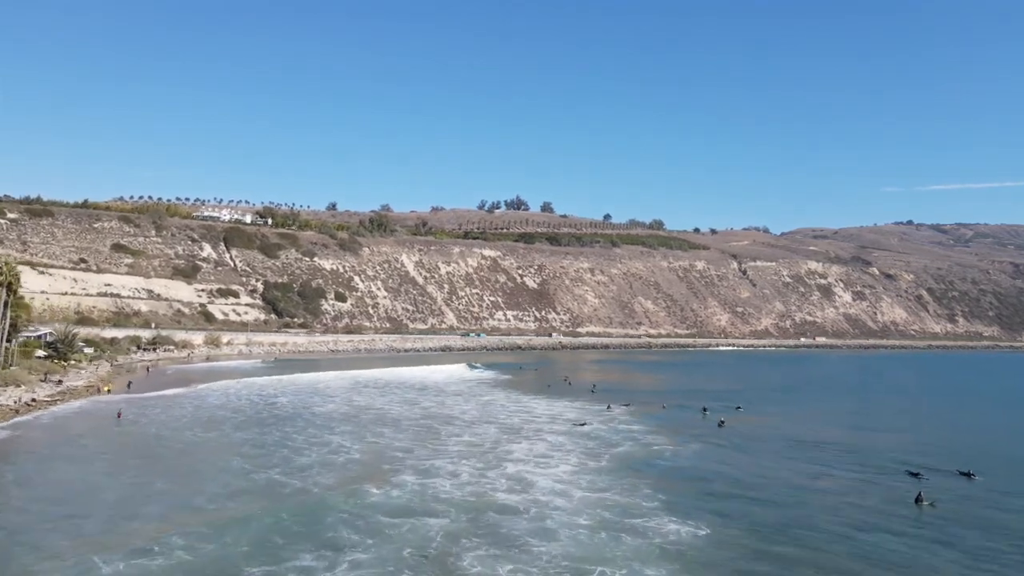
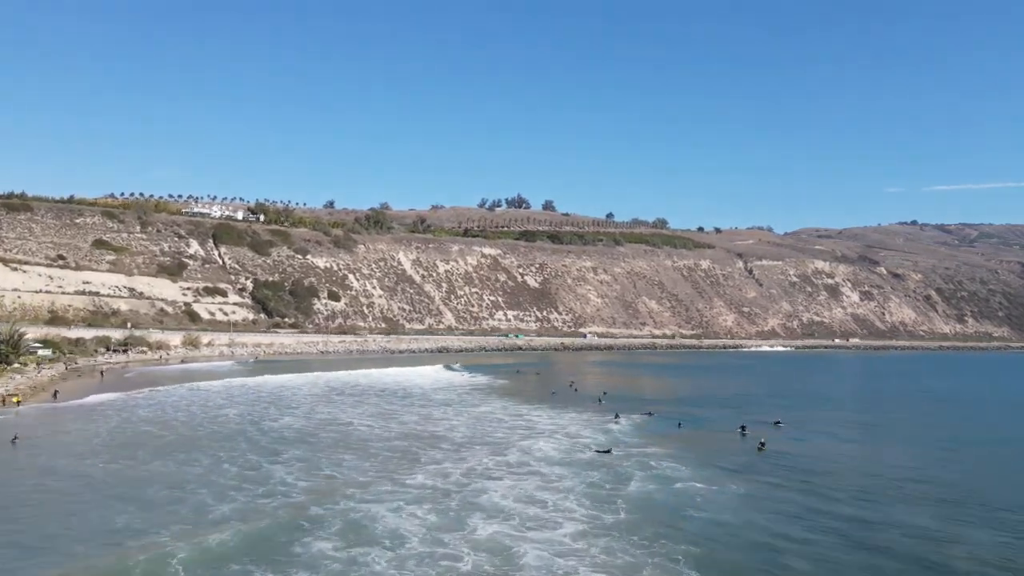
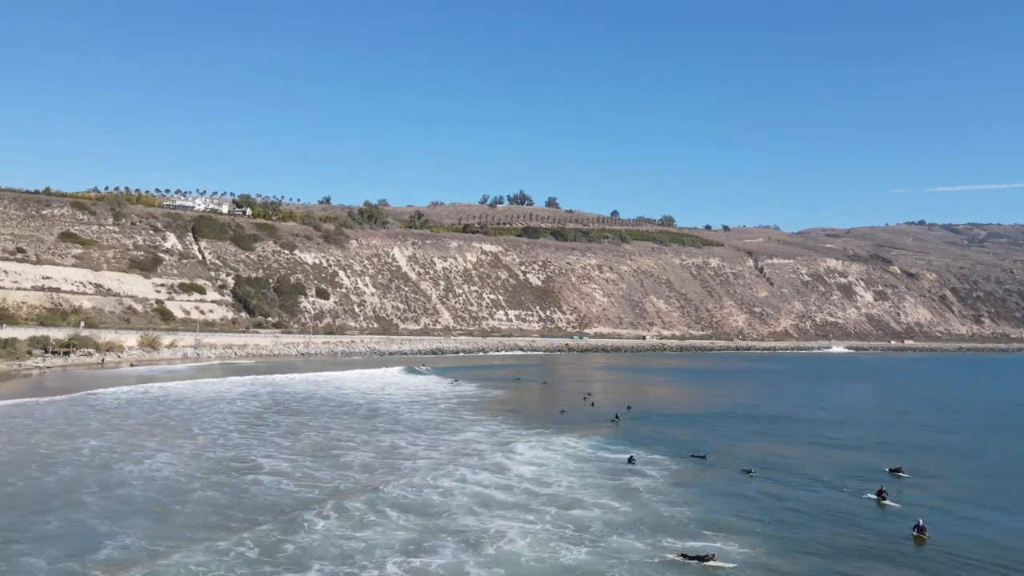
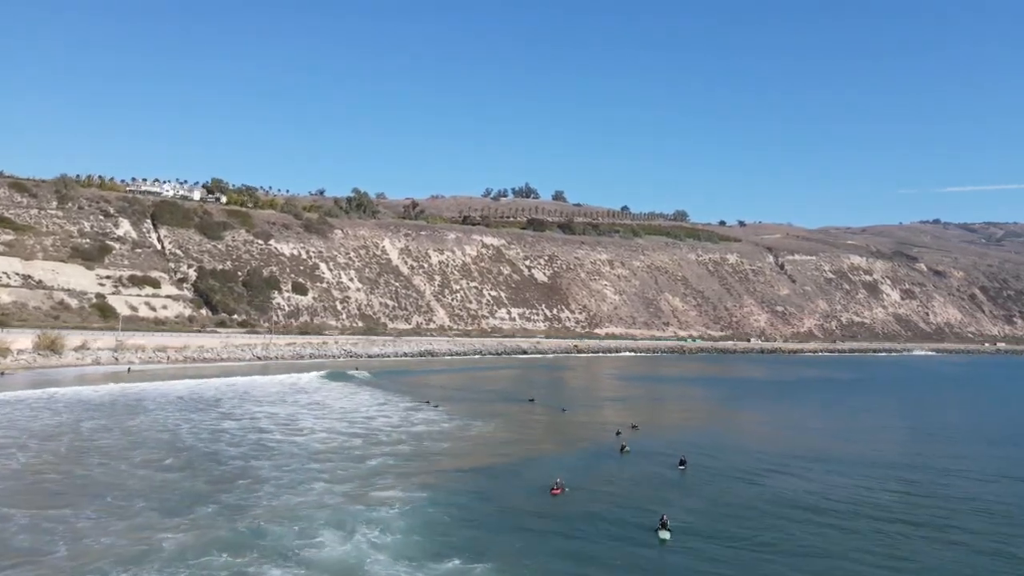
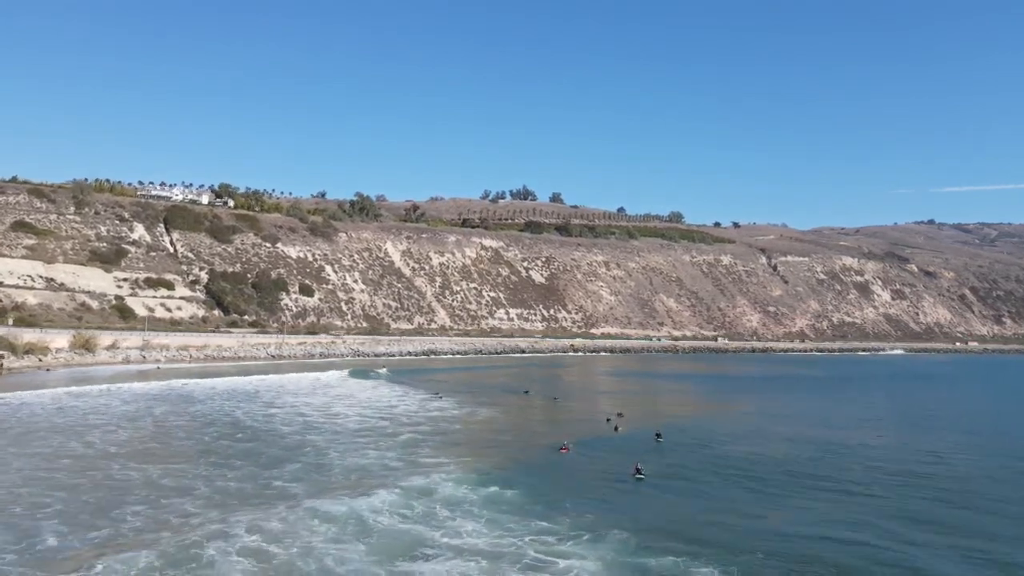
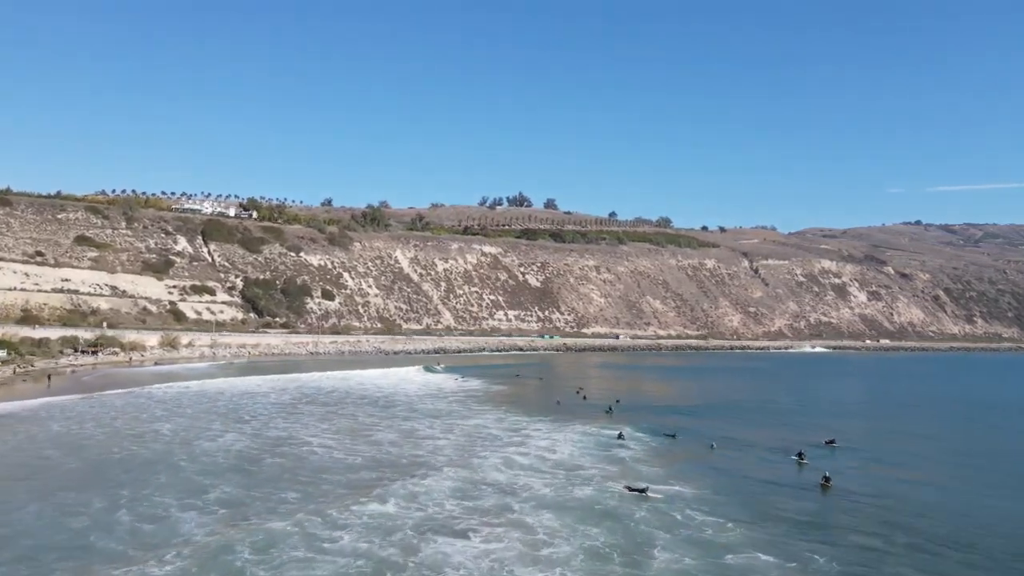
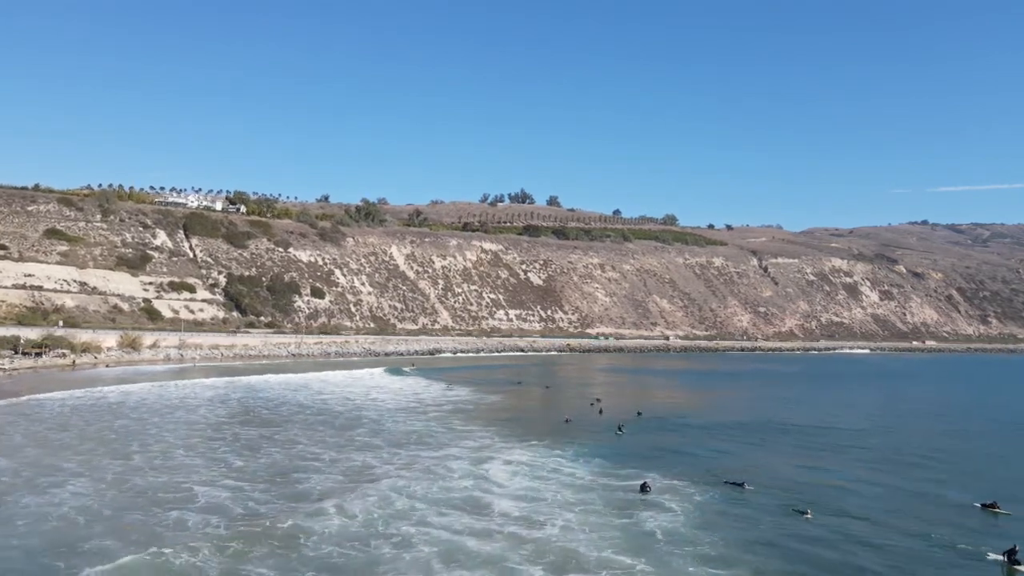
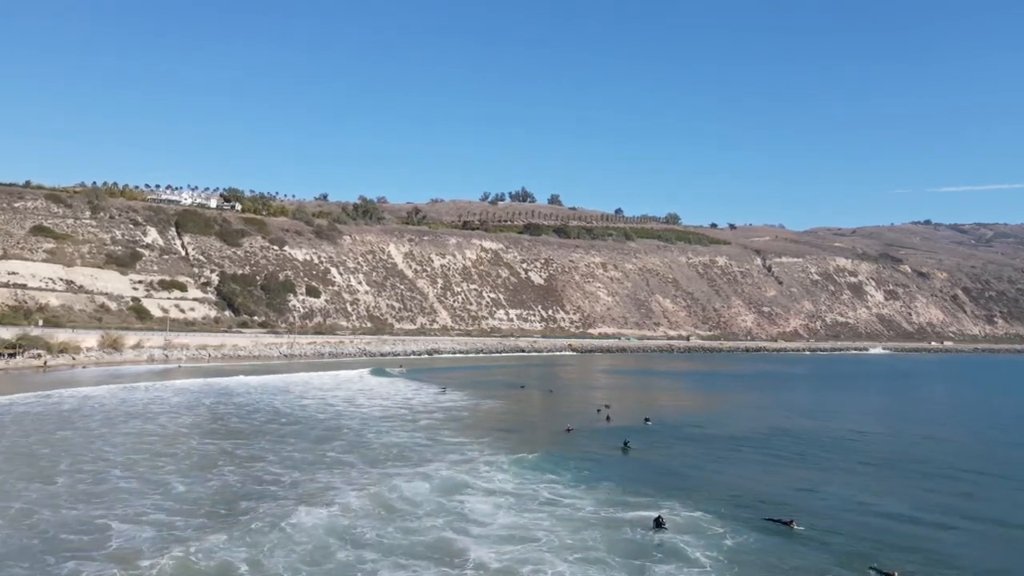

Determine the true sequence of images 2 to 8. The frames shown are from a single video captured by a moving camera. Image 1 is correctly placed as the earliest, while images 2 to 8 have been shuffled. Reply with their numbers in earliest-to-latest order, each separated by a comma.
2, 6, 3, 7, 8, 5, 4
